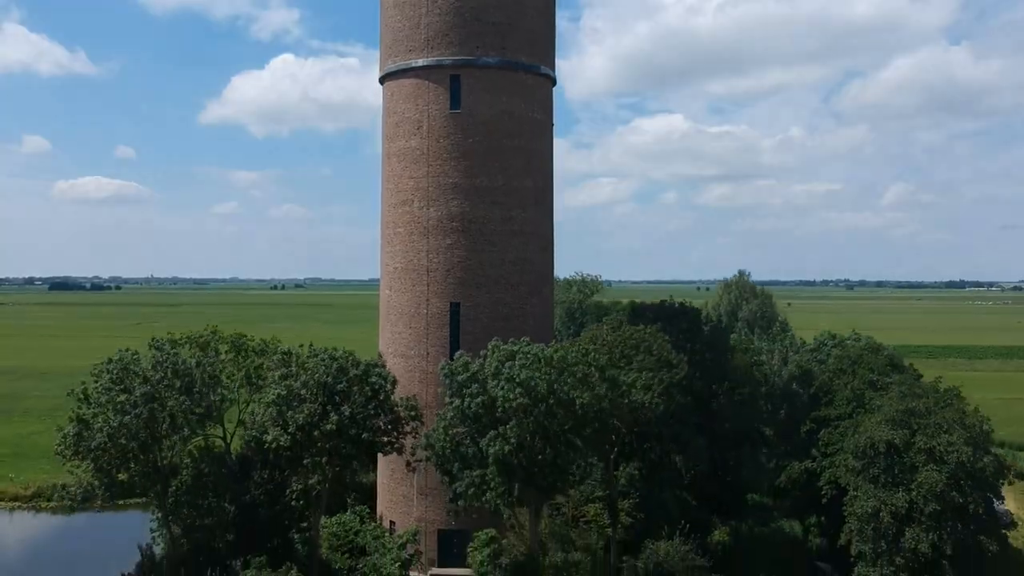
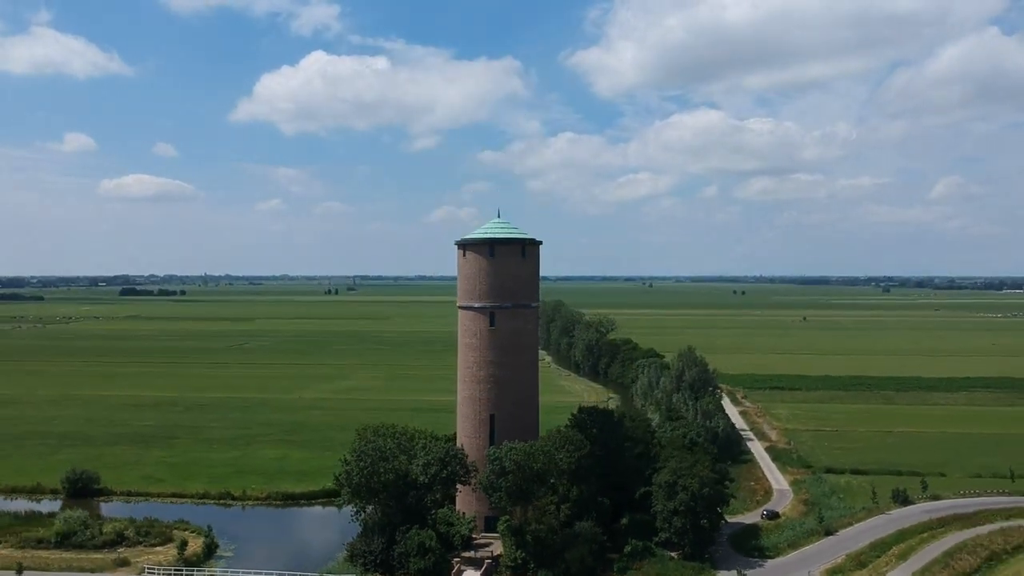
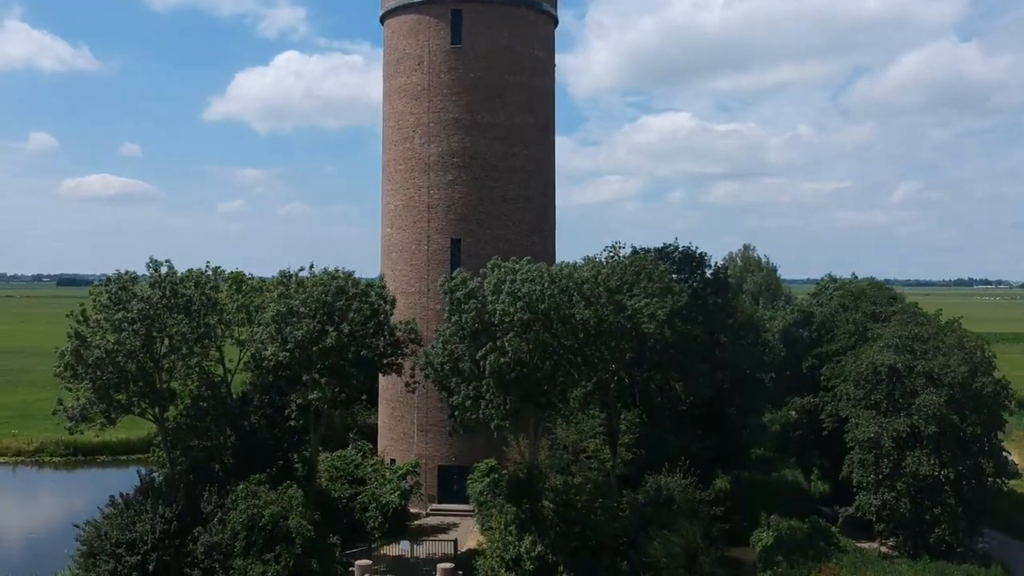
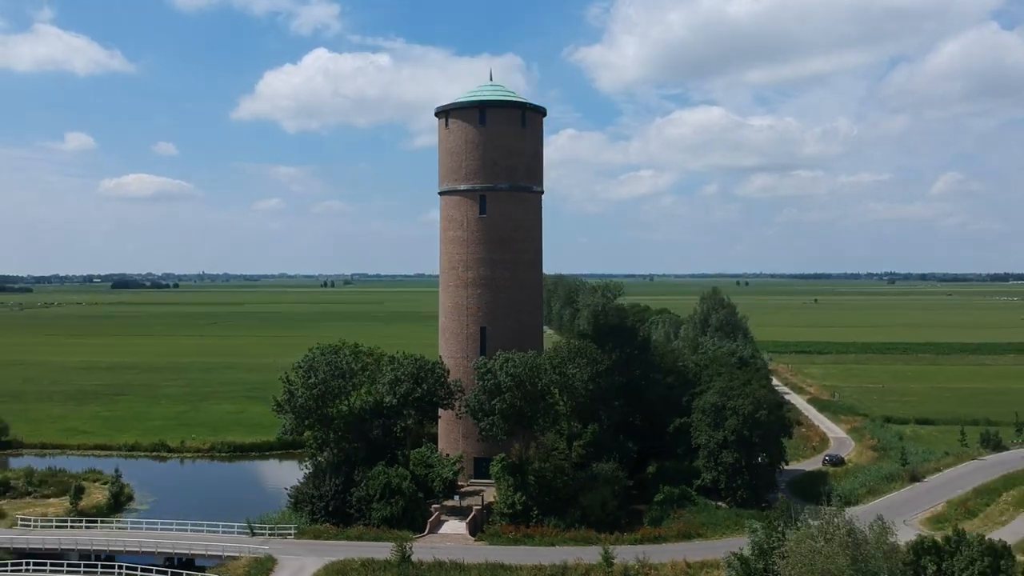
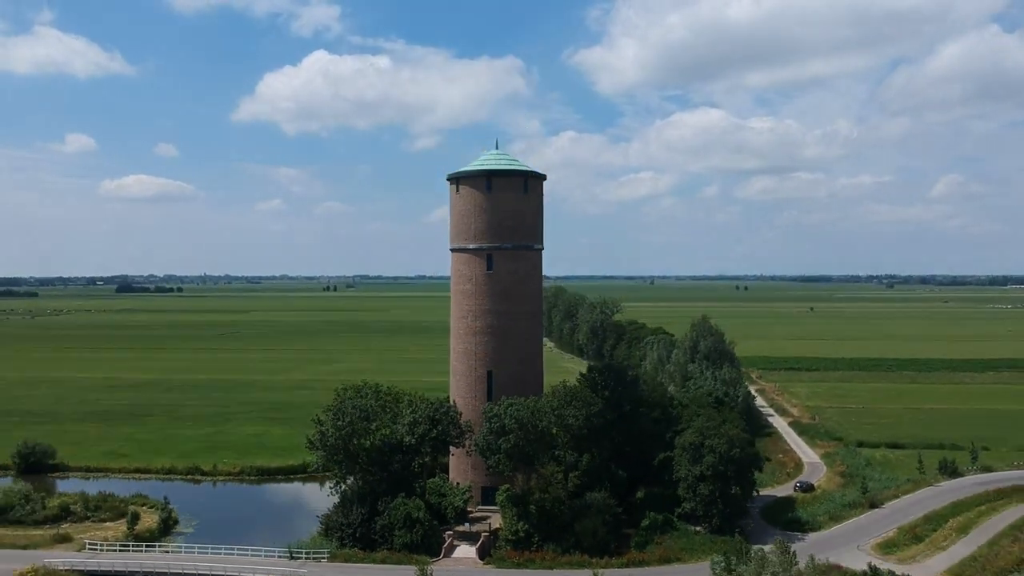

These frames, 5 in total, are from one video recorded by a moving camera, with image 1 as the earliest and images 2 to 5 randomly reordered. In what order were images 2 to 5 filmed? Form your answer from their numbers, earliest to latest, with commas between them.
3, 4, 5, 2
